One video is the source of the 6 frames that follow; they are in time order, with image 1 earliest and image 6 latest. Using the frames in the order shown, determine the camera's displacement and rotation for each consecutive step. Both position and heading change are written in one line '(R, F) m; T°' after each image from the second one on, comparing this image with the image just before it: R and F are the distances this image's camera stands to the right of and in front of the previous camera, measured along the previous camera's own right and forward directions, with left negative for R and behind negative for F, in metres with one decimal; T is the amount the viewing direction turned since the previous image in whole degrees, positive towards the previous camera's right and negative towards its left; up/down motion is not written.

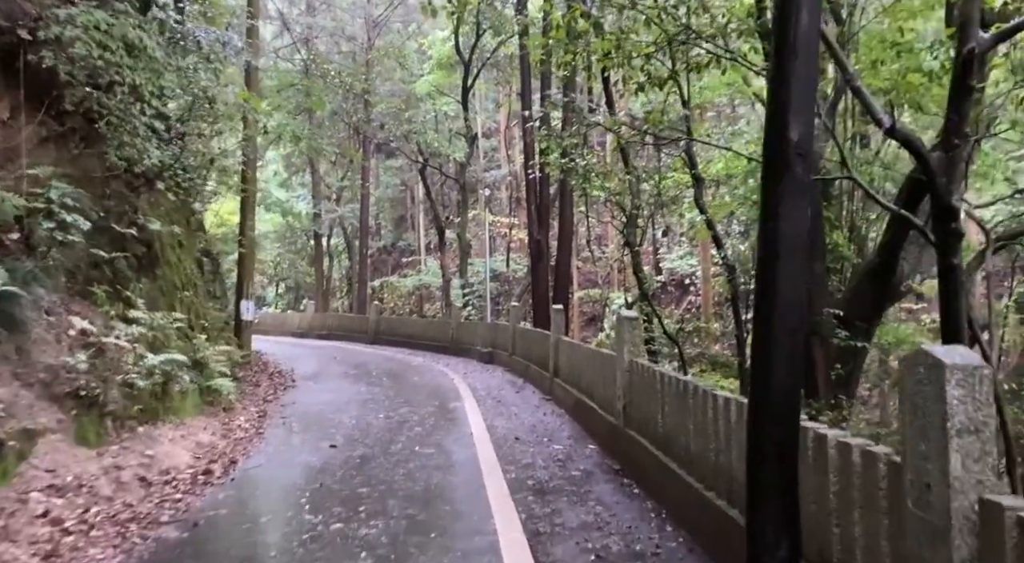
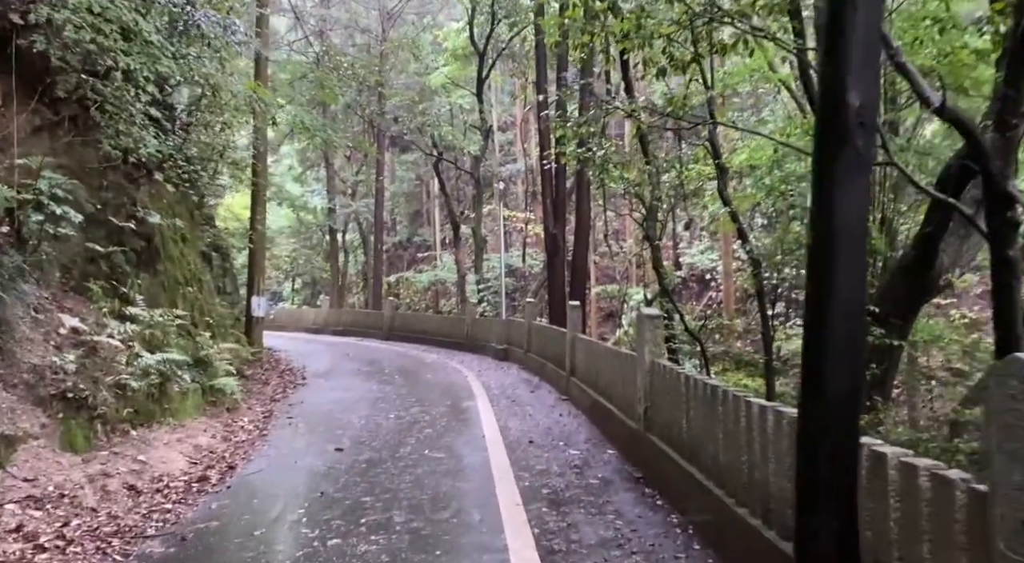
(0.0, +0.5) m; -1°
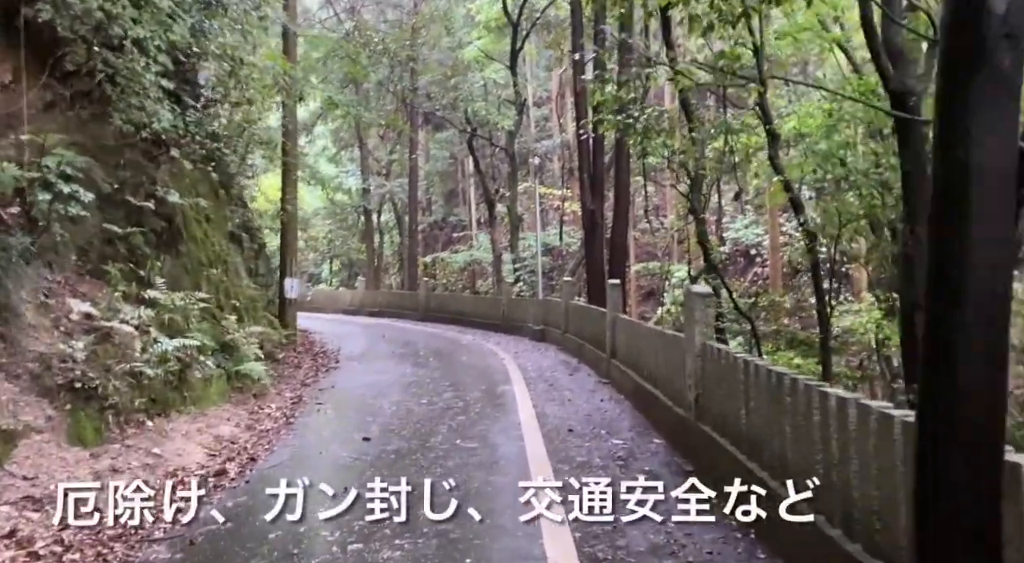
(0.0, +0.6) m; -3°
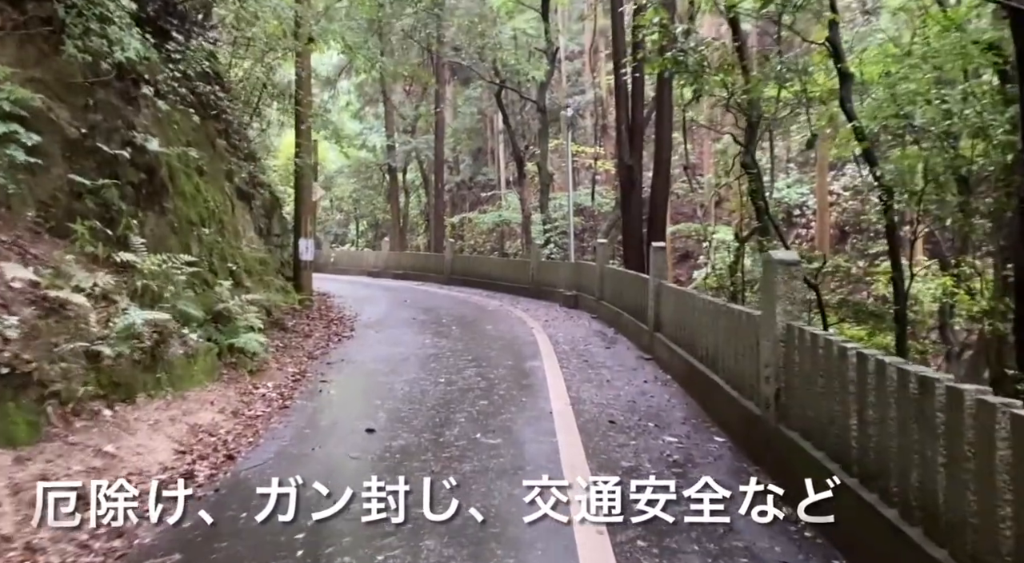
(0.0, +1.4) m; -2°
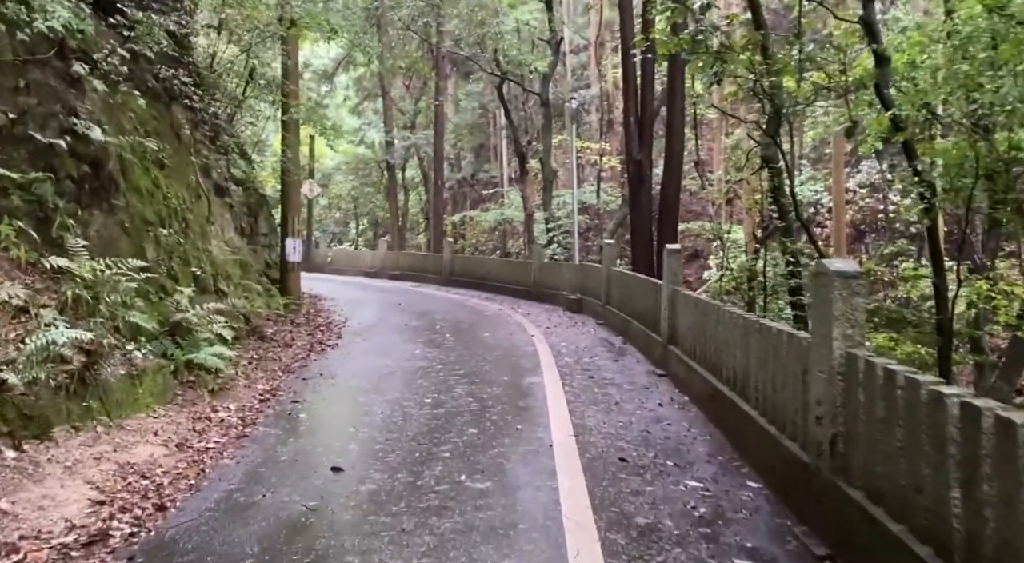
(+0.1, +1.1) m; 0°
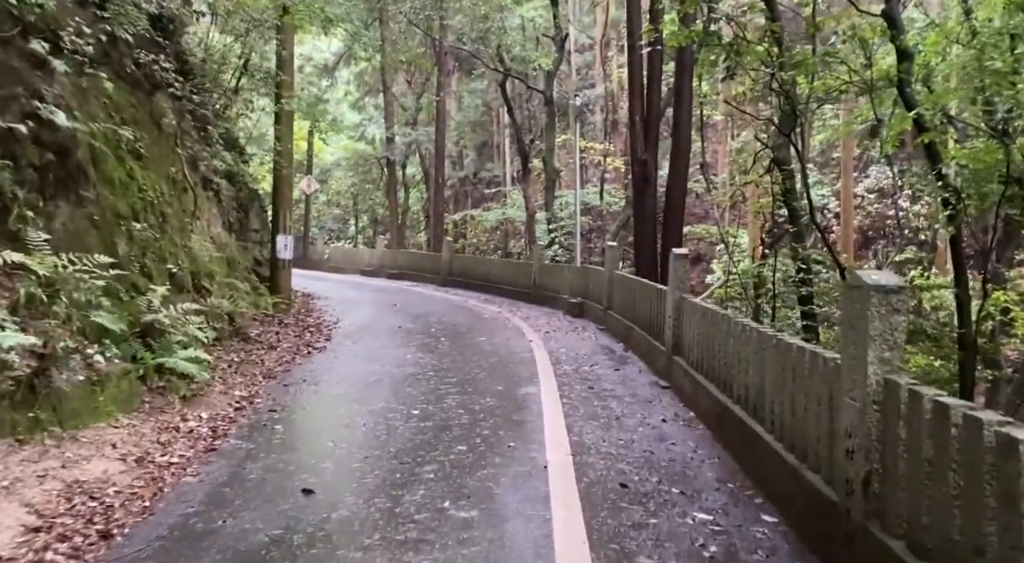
(+0.1, +0.6) m; 0°
